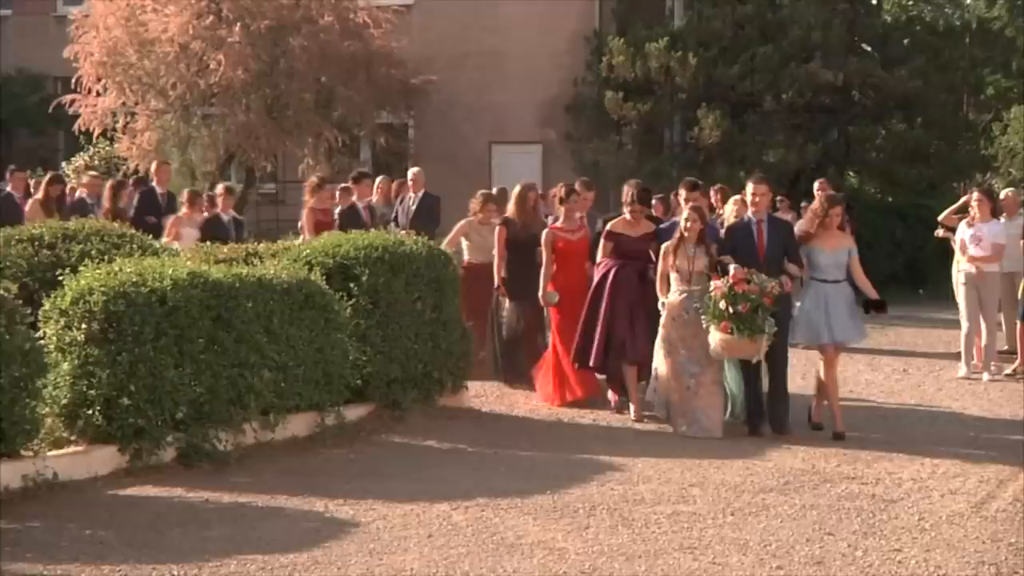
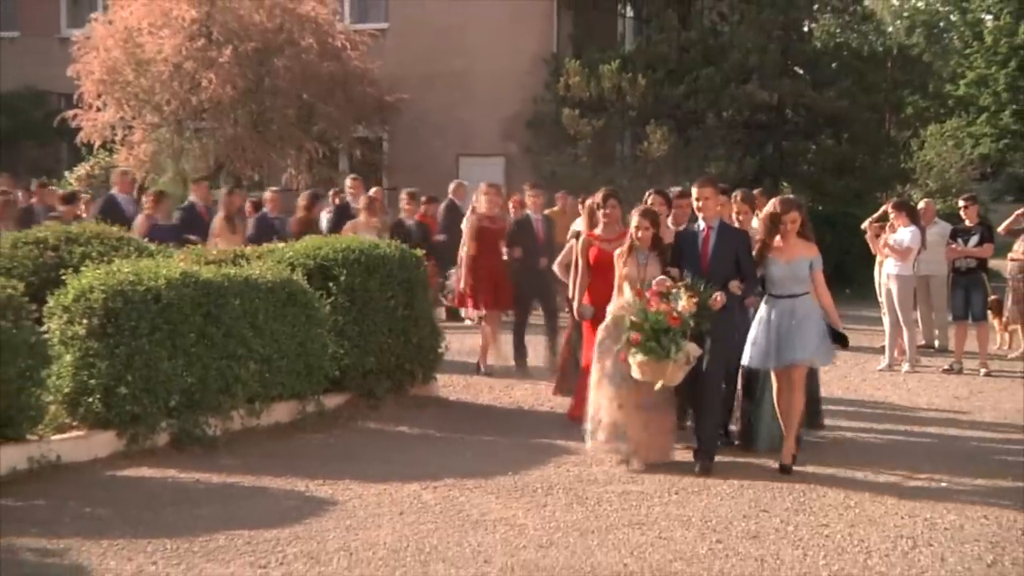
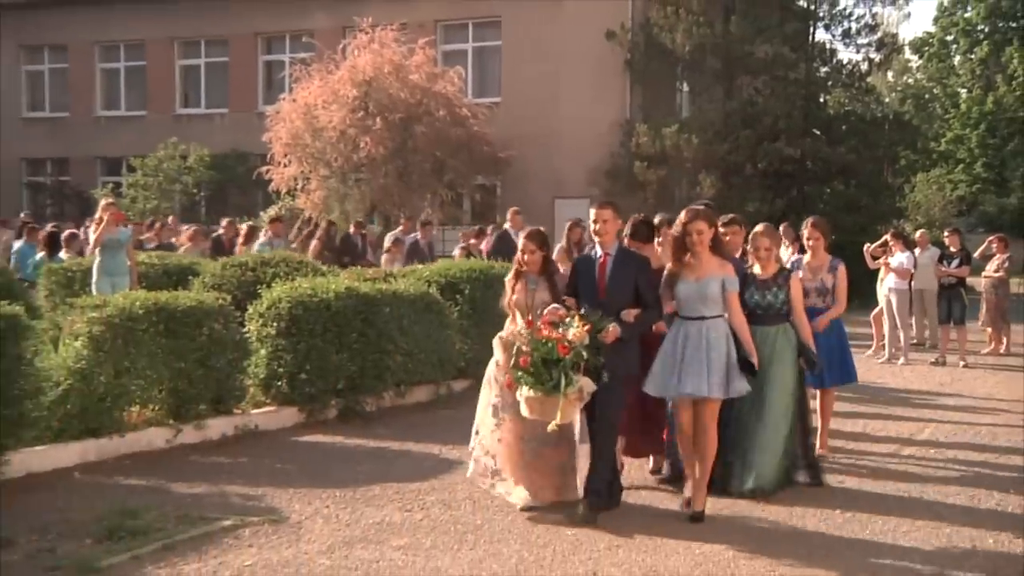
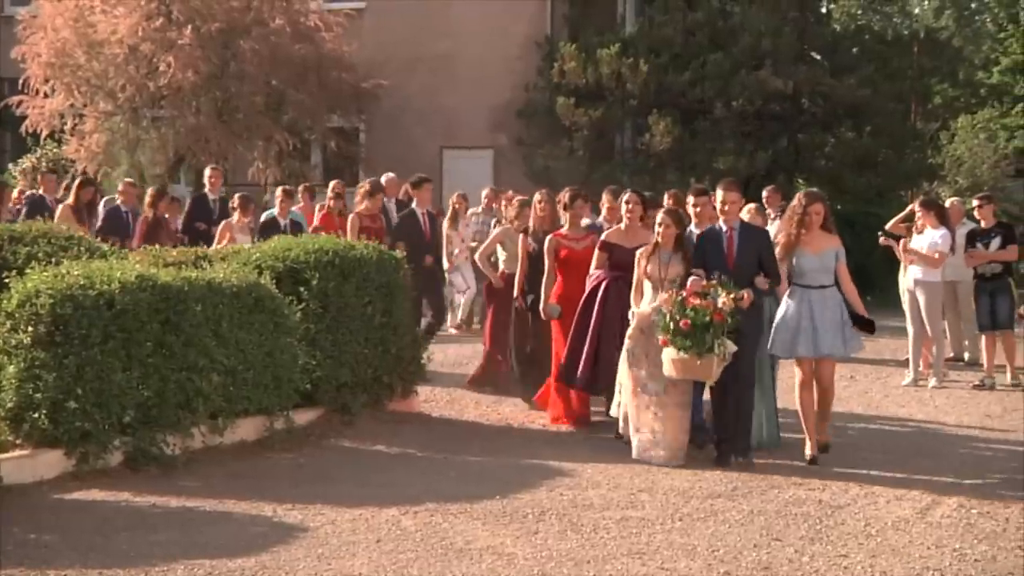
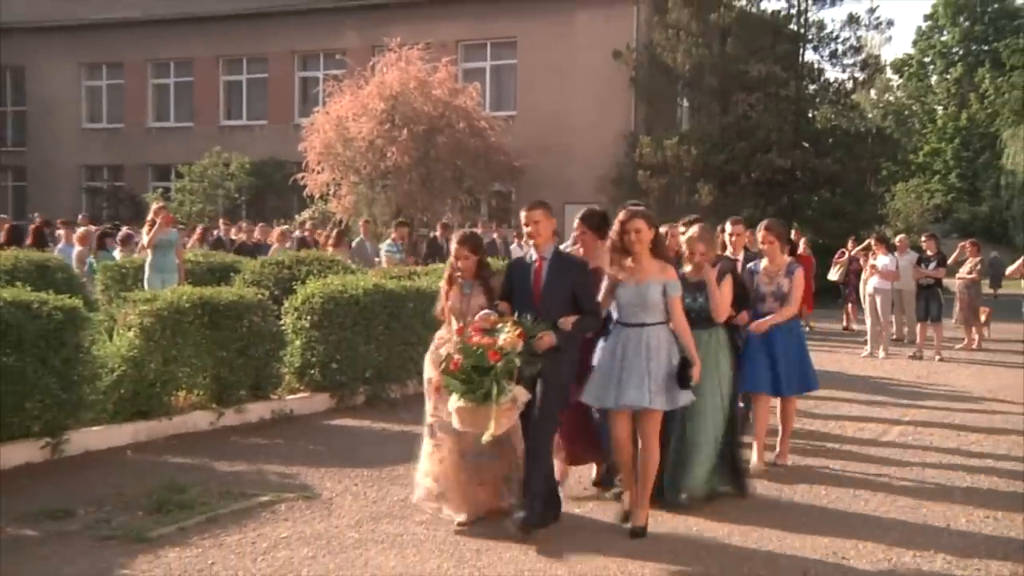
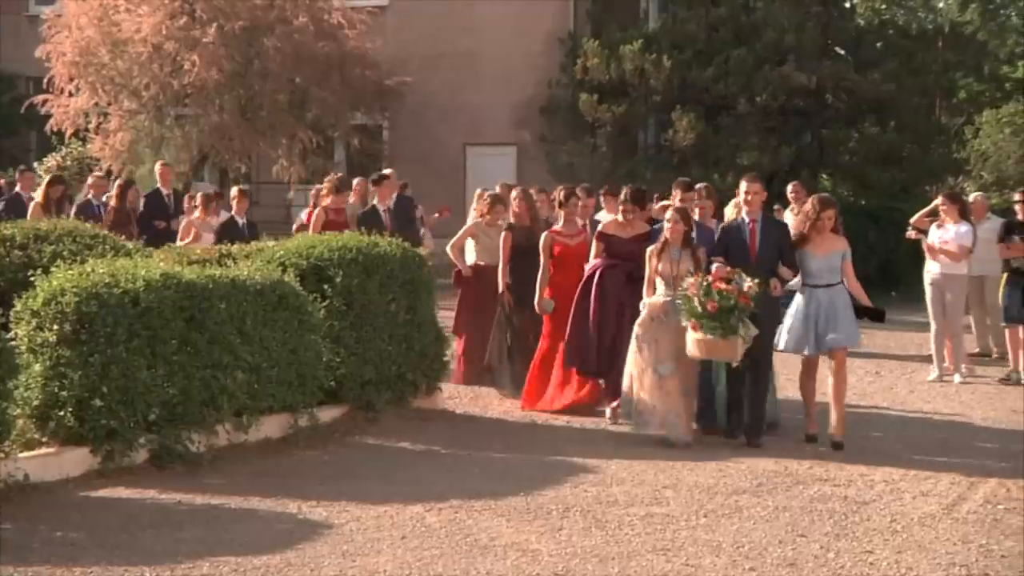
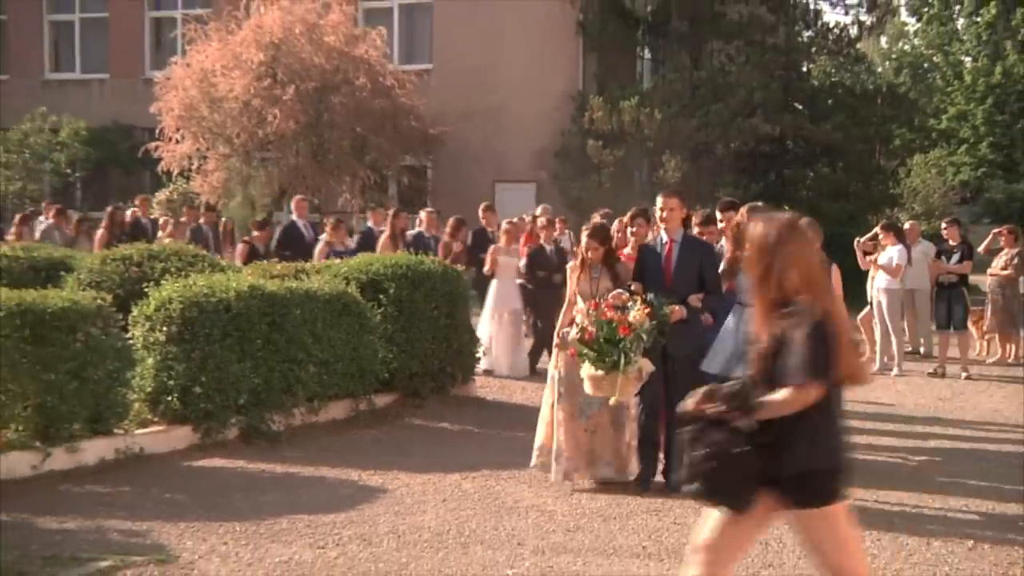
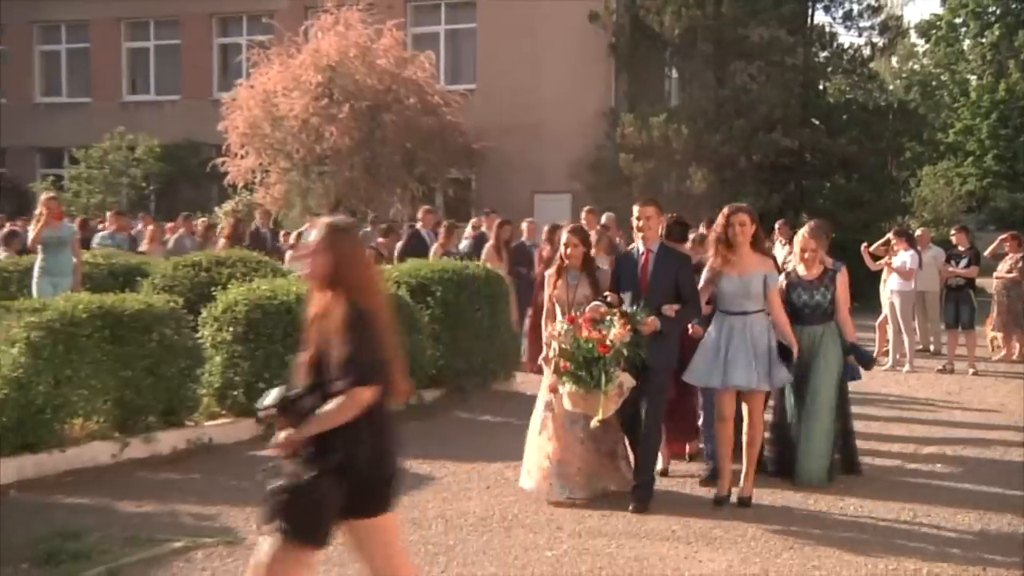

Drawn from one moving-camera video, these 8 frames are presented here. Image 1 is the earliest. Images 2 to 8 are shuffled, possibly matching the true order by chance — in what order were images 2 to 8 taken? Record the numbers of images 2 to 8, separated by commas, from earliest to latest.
6, 4, 2, 7, 8, 3, 5
